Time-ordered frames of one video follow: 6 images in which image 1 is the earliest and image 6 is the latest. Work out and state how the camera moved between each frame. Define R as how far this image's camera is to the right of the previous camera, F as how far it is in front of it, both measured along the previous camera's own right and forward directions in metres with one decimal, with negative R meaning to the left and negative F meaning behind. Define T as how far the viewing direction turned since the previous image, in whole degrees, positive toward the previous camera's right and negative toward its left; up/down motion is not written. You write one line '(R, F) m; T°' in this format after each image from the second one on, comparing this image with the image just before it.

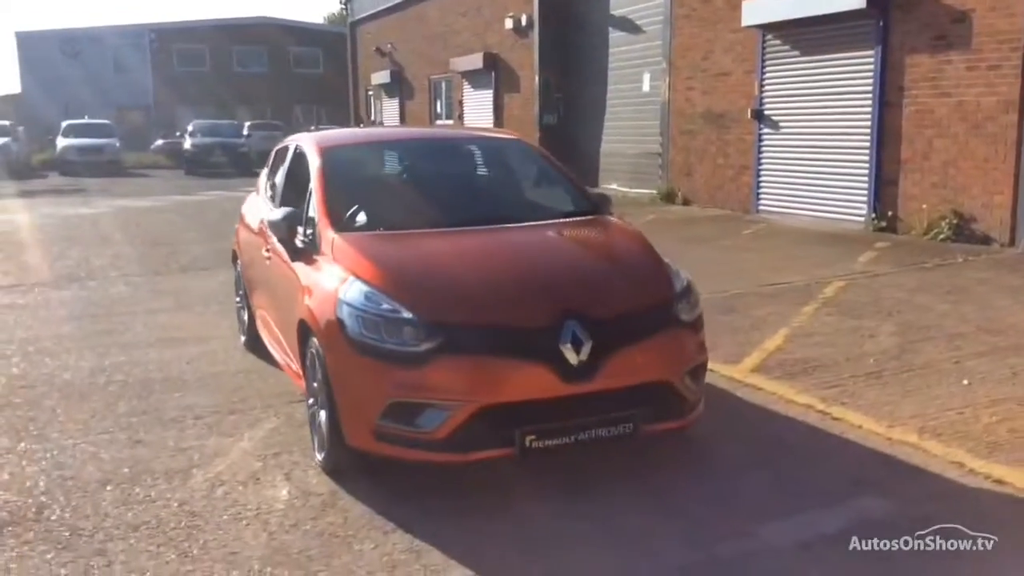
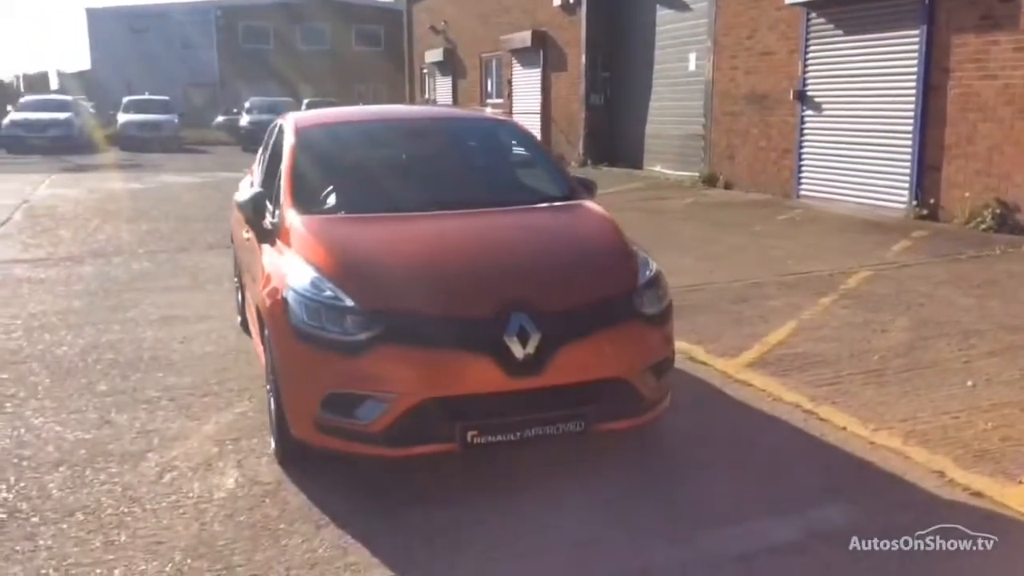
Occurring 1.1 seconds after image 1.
(+0.5, +0.2) m; -4°
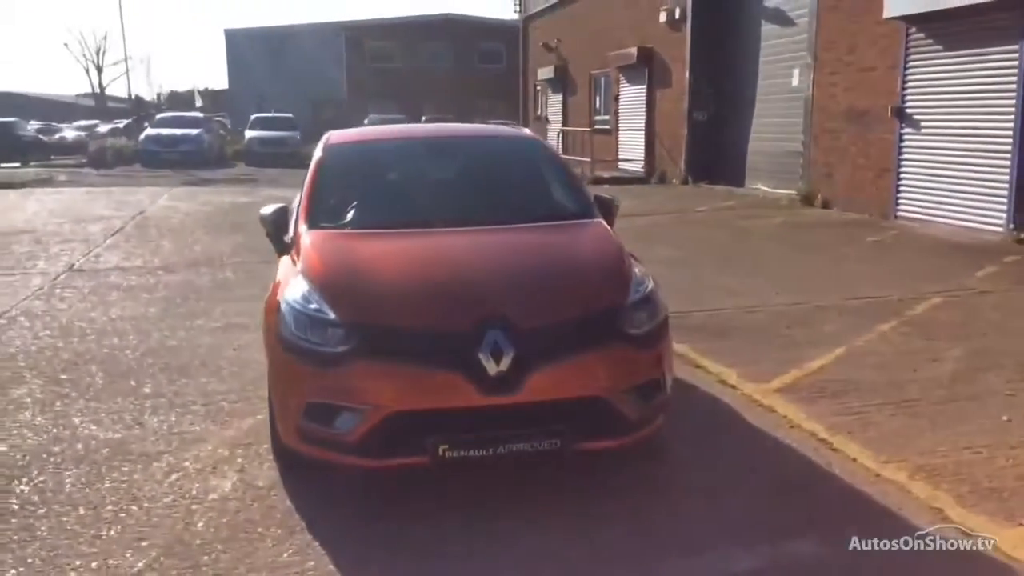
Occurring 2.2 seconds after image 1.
(+0.6, 0.0) m; -7°
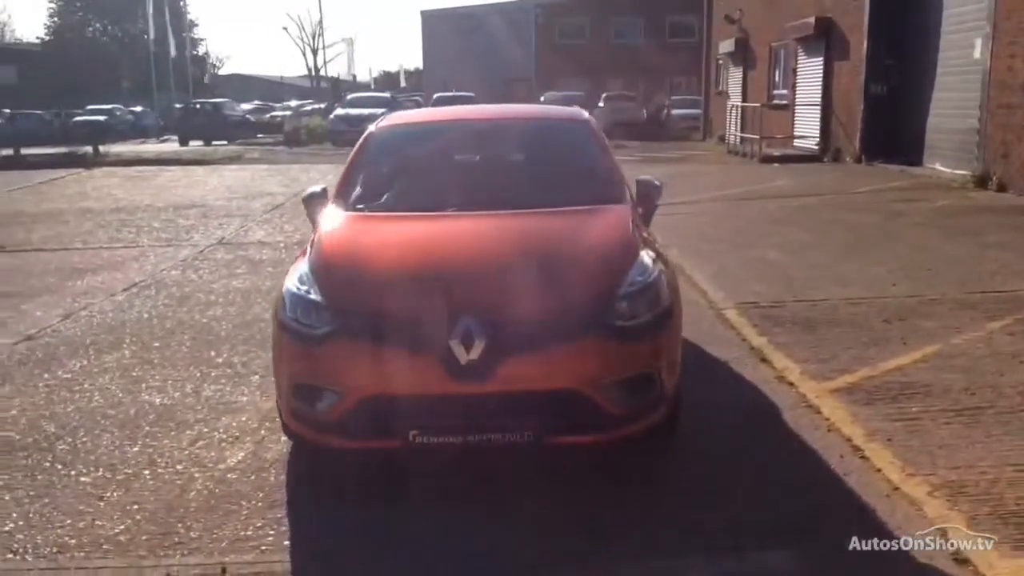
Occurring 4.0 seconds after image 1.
(+1.0, +0.2) m; -12°
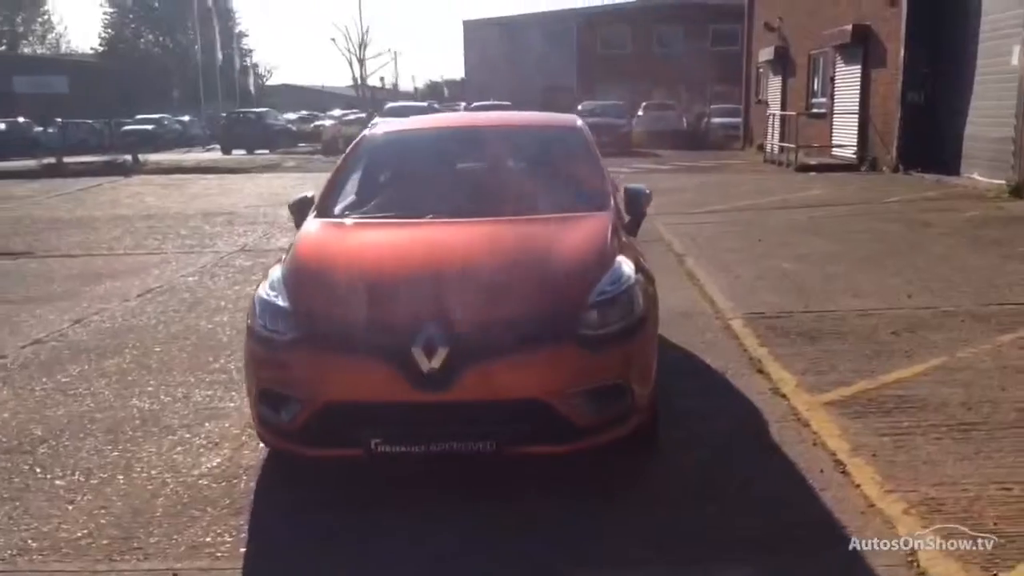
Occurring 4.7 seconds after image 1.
(+0.3, +0.1) m; -3°
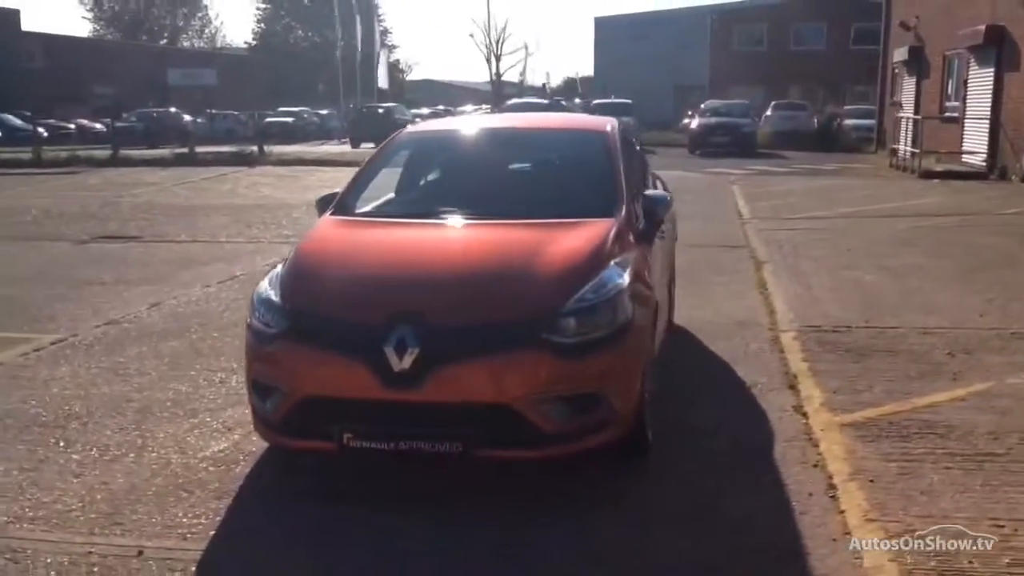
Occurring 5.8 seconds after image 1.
(+0.7, 0.0) m; -8°
